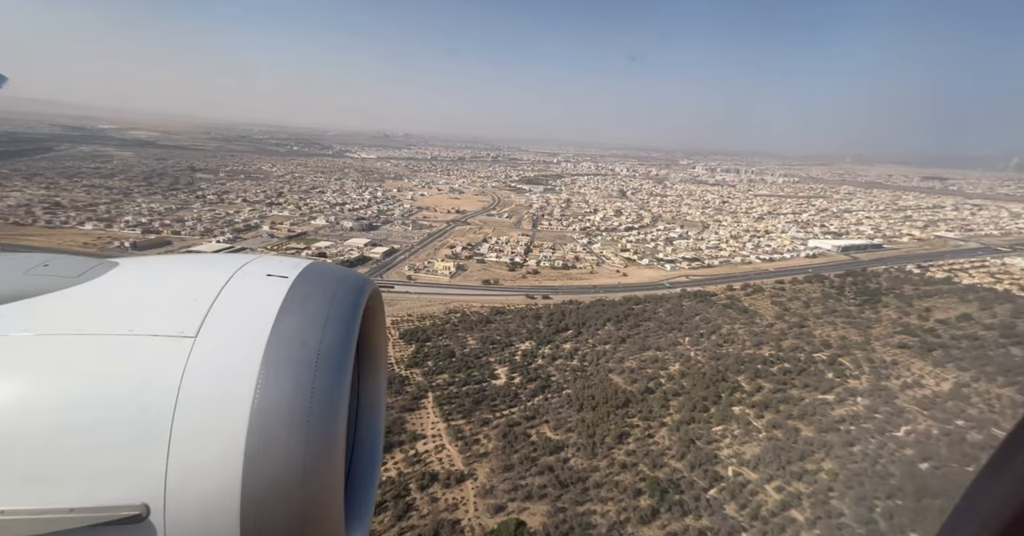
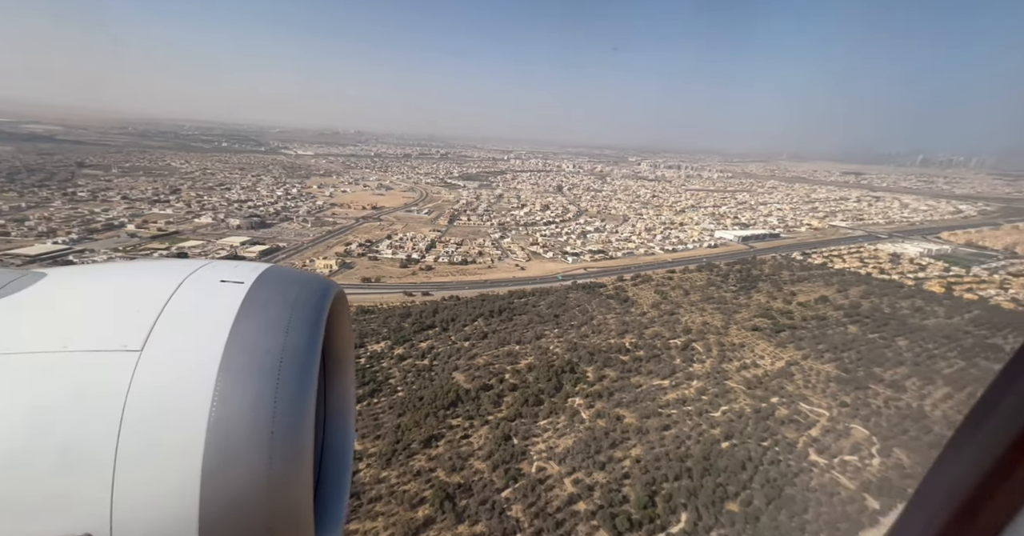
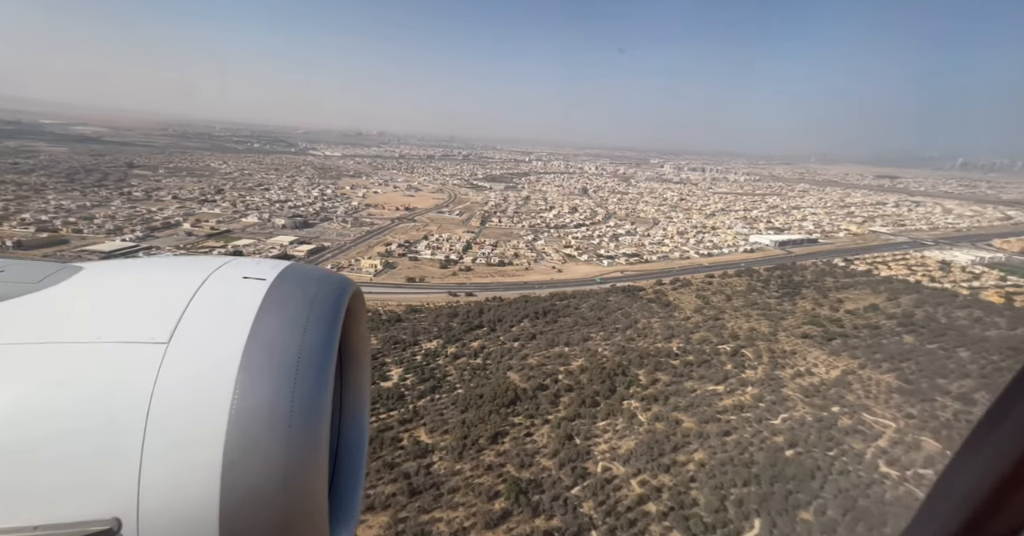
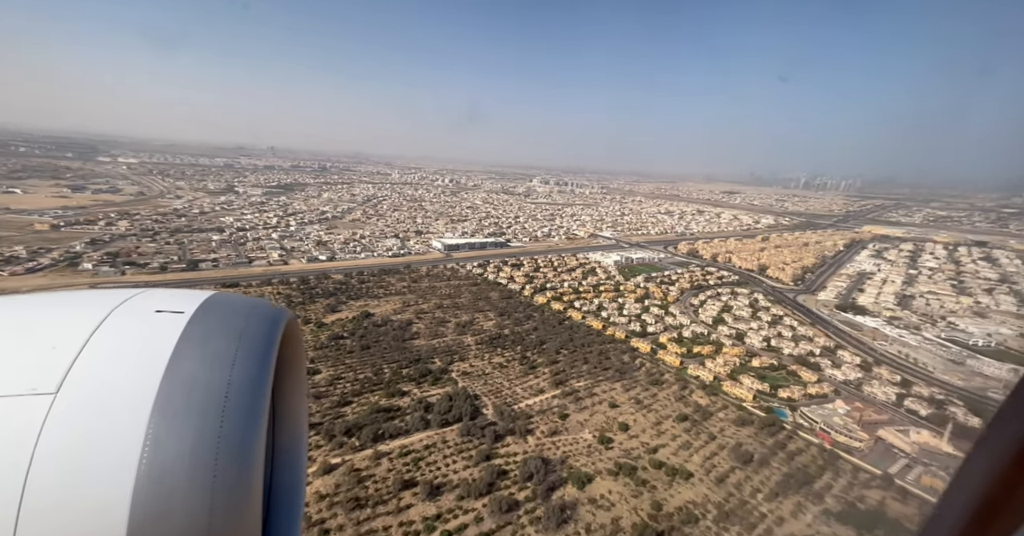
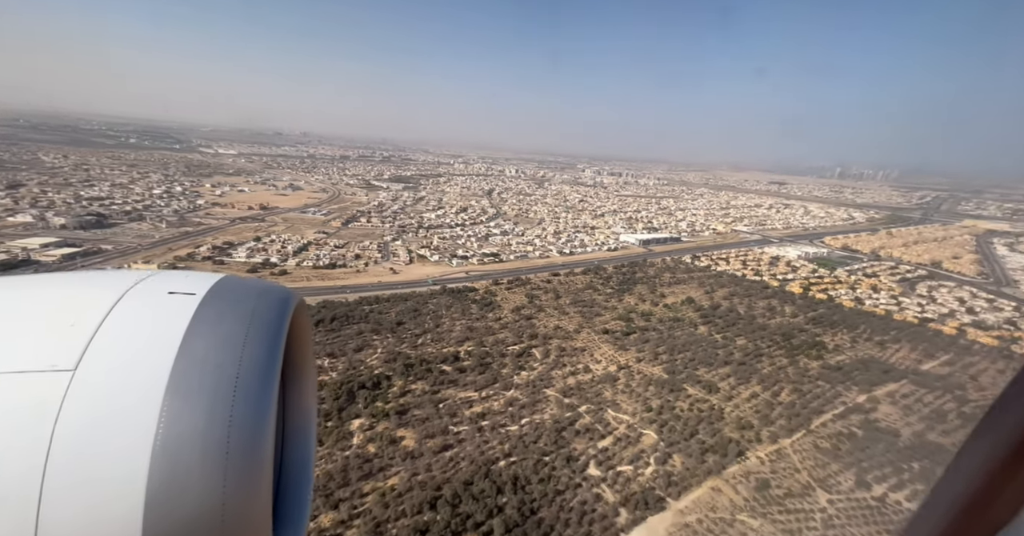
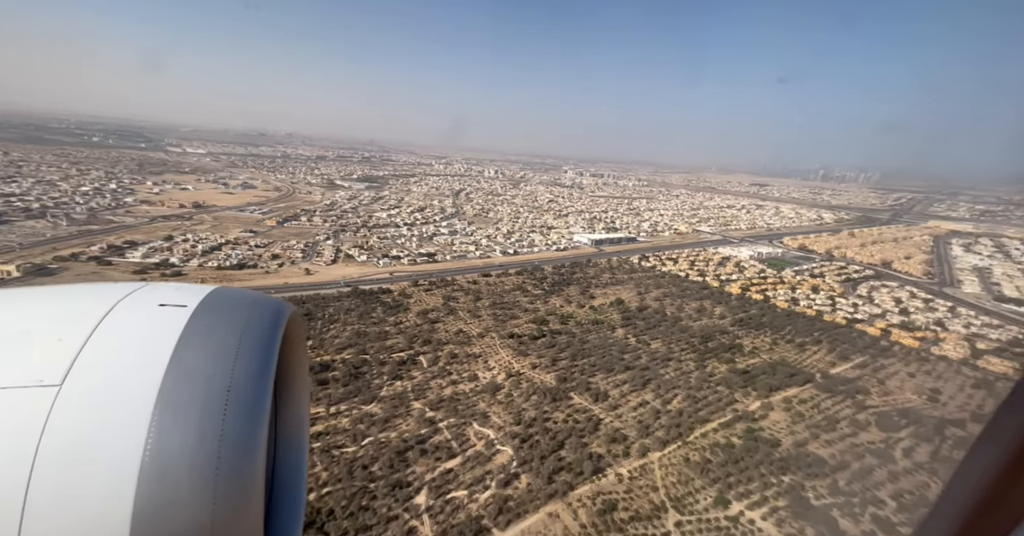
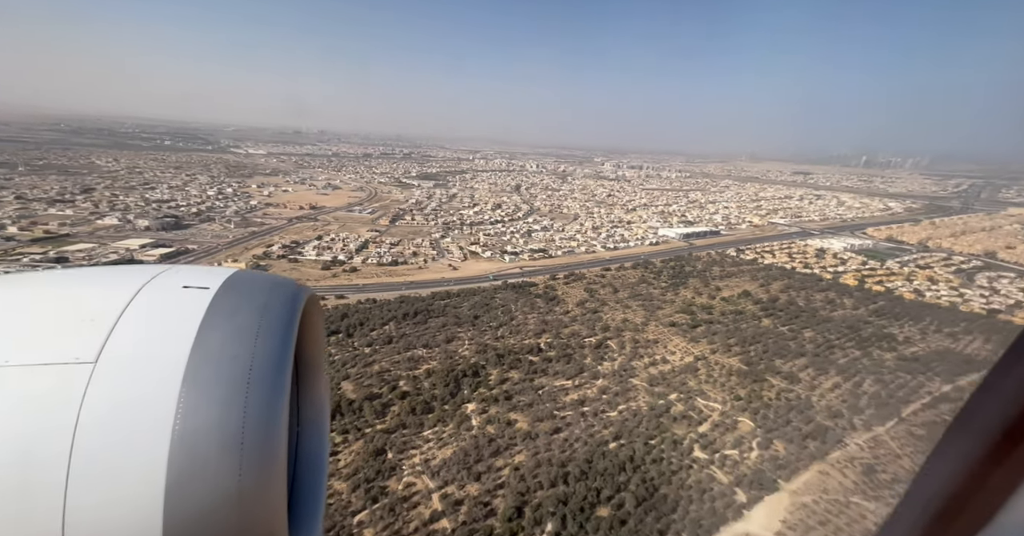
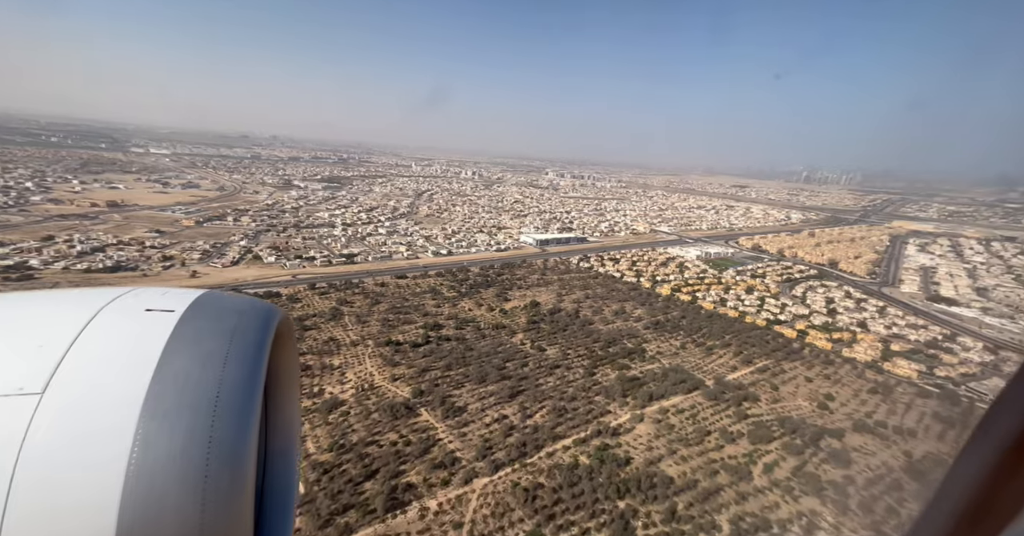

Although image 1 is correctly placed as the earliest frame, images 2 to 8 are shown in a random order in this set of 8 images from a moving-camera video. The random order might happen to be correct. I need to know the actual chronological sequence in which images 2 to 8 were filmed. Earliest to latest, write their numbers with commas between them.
3, 2, 7, 5, 6, 8, 4
